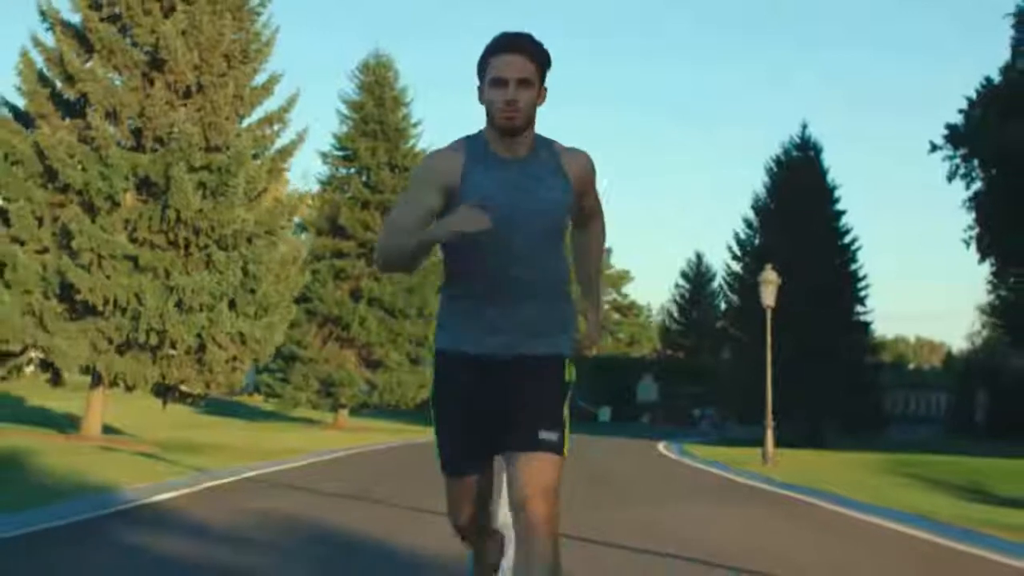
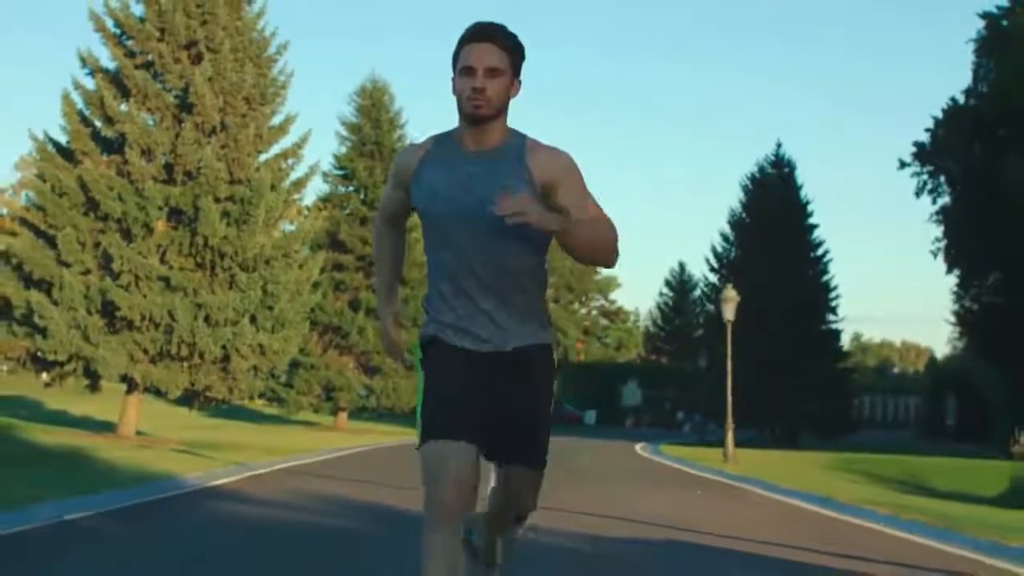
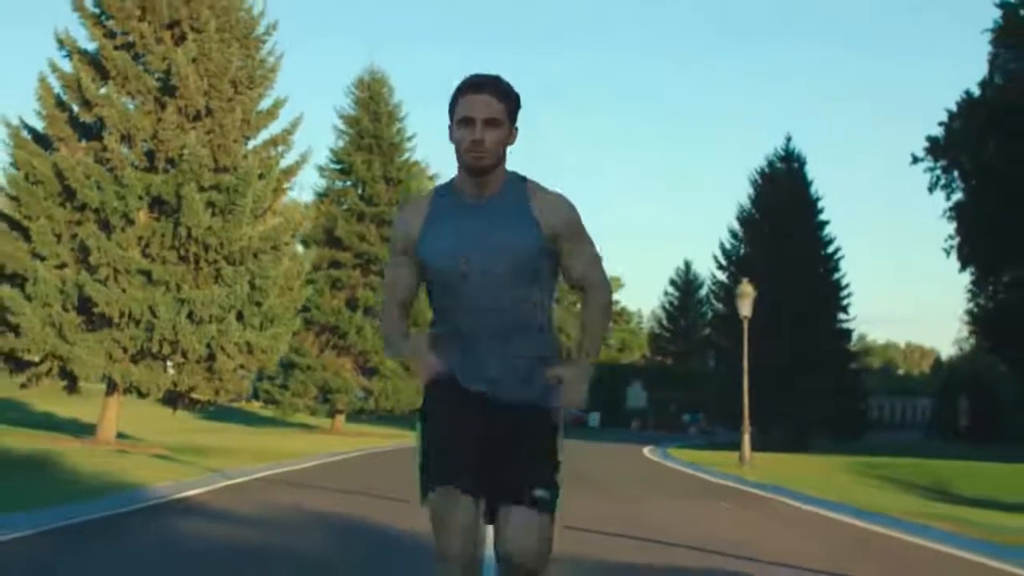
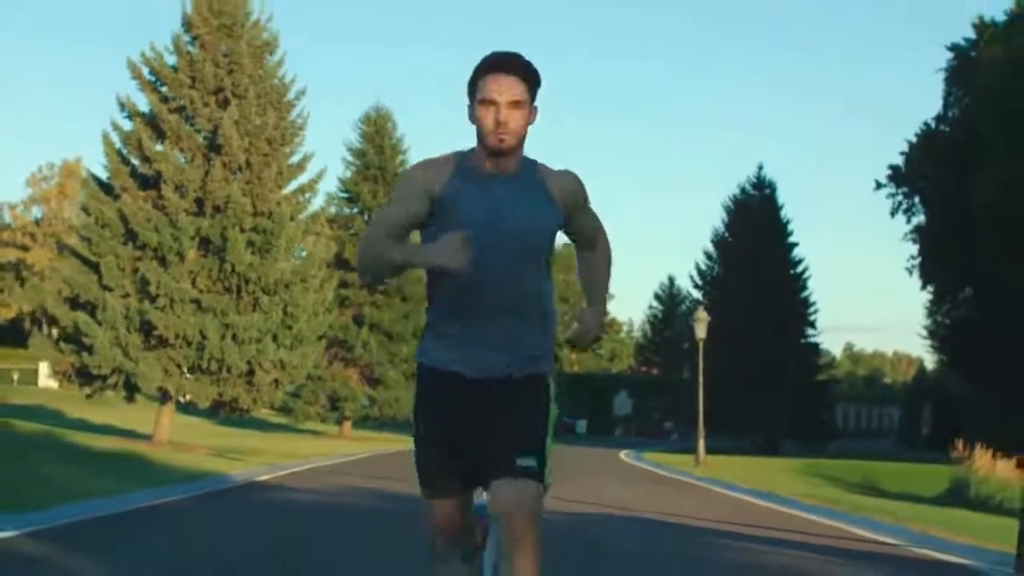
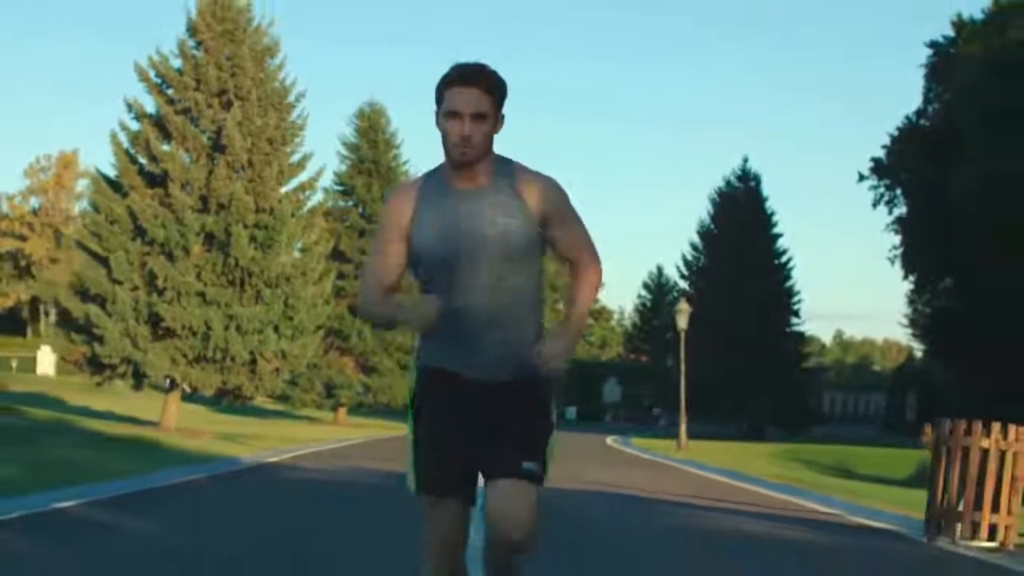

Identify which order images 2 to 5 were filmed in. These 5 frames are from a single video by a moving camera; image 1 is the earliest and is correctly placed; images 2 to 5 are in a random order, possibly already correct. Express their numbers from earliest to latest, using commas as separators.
3, 2, 4, 5
